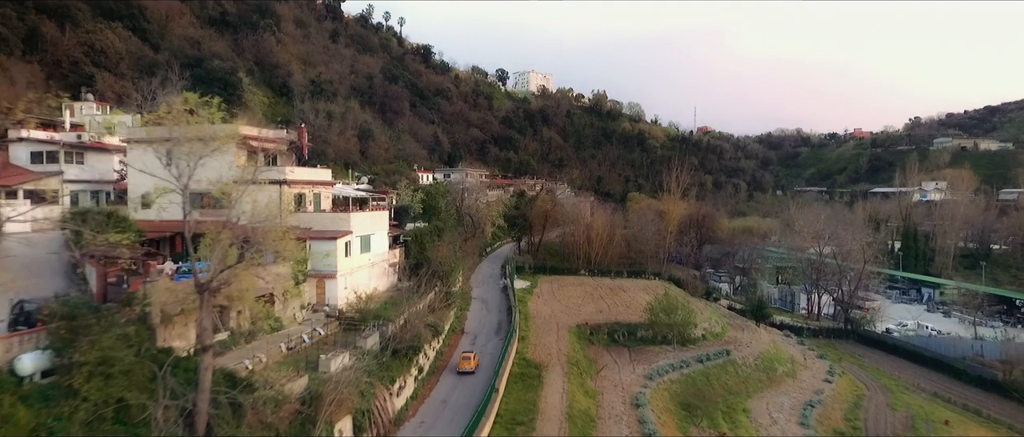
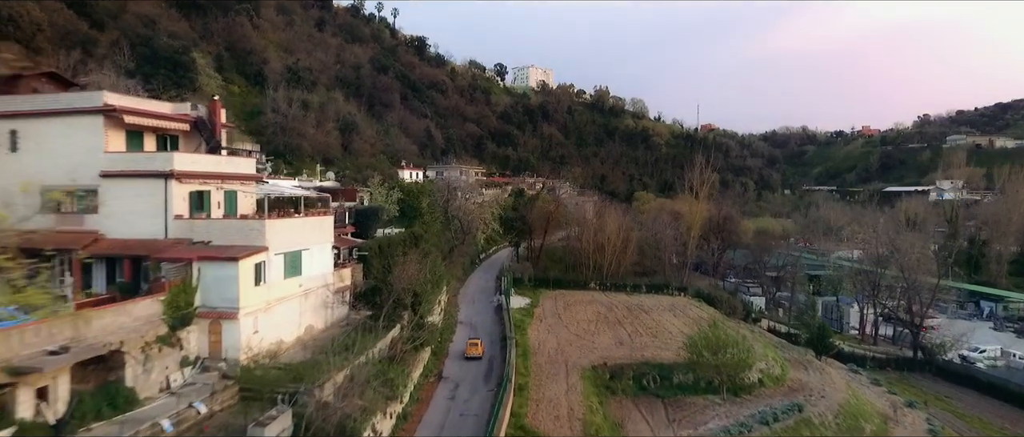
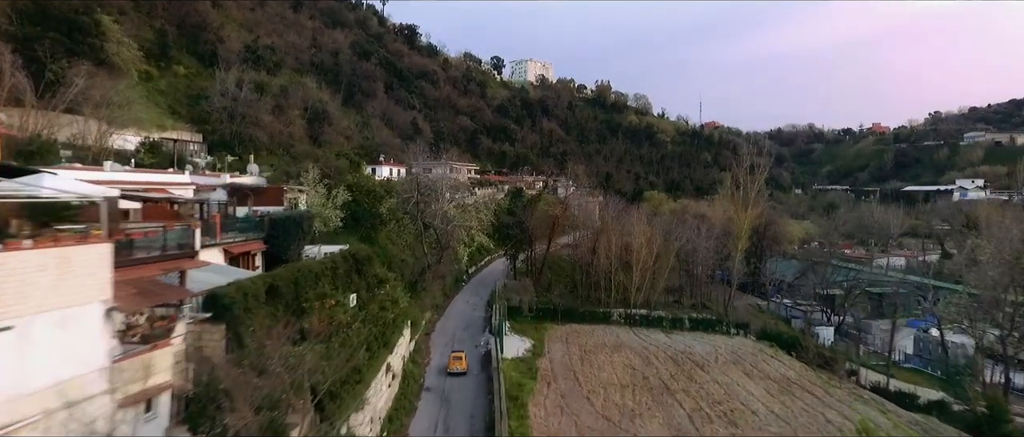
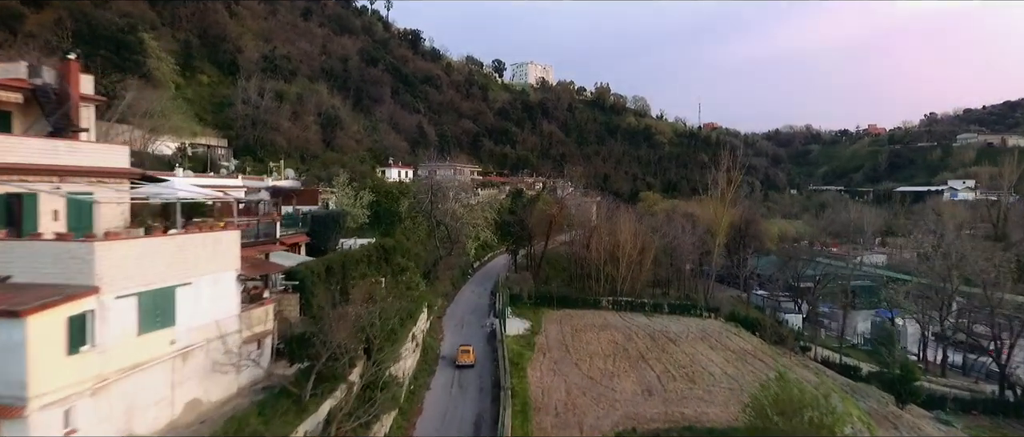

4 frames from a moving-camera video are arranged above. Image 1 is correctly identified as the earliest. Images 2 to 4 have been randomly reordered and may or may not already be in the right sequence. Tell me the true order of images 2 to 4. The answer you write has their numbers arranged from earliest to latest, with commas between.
2, 4, 3
